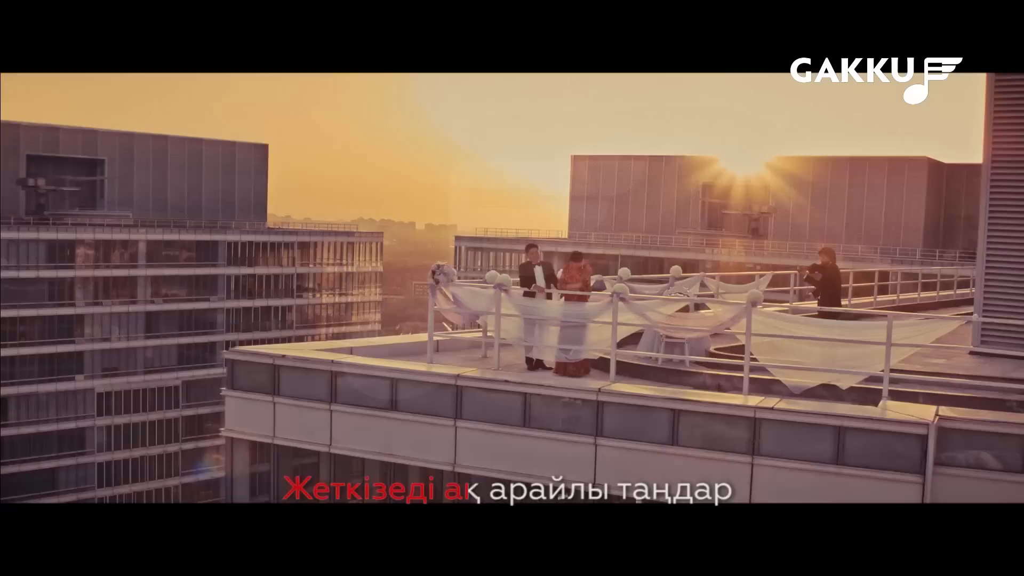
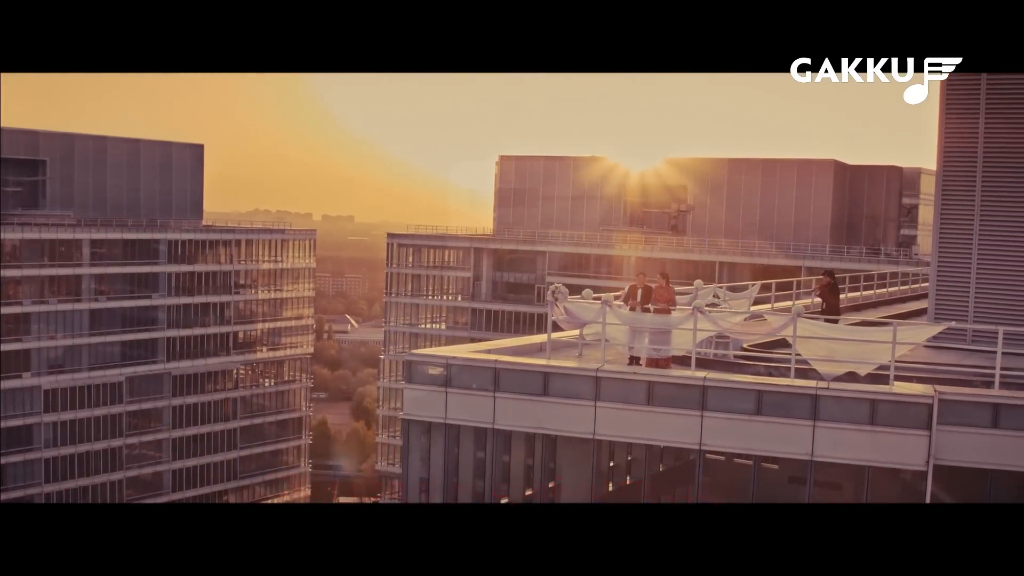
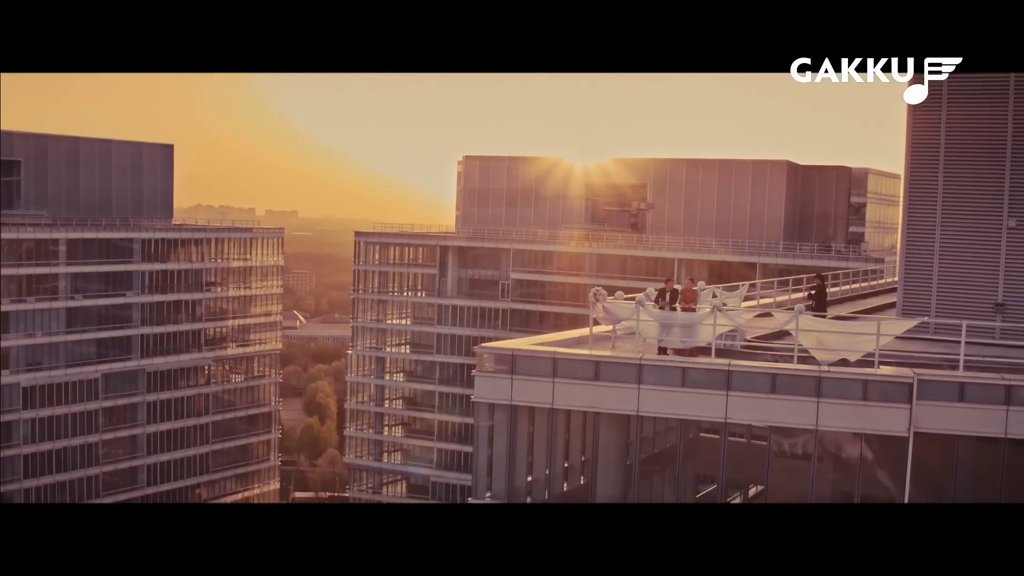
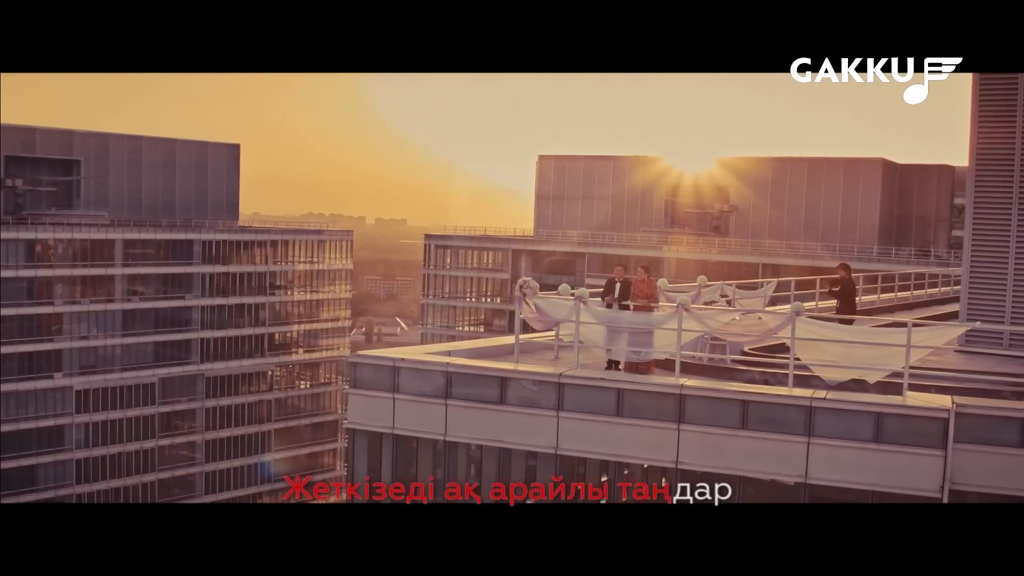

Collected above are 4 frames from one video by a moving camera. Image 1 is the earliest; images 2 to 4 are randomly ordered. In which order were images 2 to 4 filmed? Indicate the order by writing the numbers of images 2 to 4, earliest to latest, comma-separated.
4, 2, 3
